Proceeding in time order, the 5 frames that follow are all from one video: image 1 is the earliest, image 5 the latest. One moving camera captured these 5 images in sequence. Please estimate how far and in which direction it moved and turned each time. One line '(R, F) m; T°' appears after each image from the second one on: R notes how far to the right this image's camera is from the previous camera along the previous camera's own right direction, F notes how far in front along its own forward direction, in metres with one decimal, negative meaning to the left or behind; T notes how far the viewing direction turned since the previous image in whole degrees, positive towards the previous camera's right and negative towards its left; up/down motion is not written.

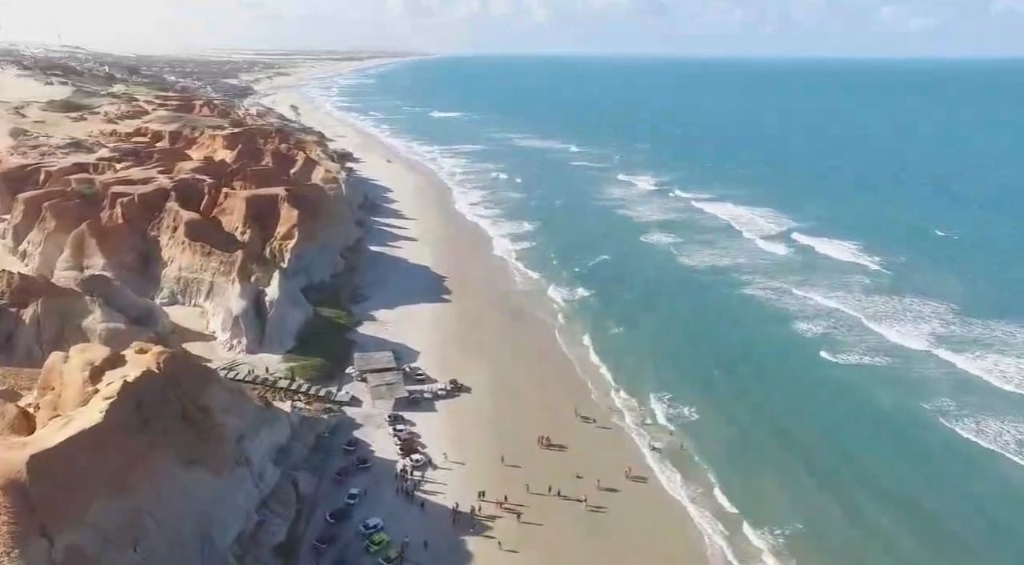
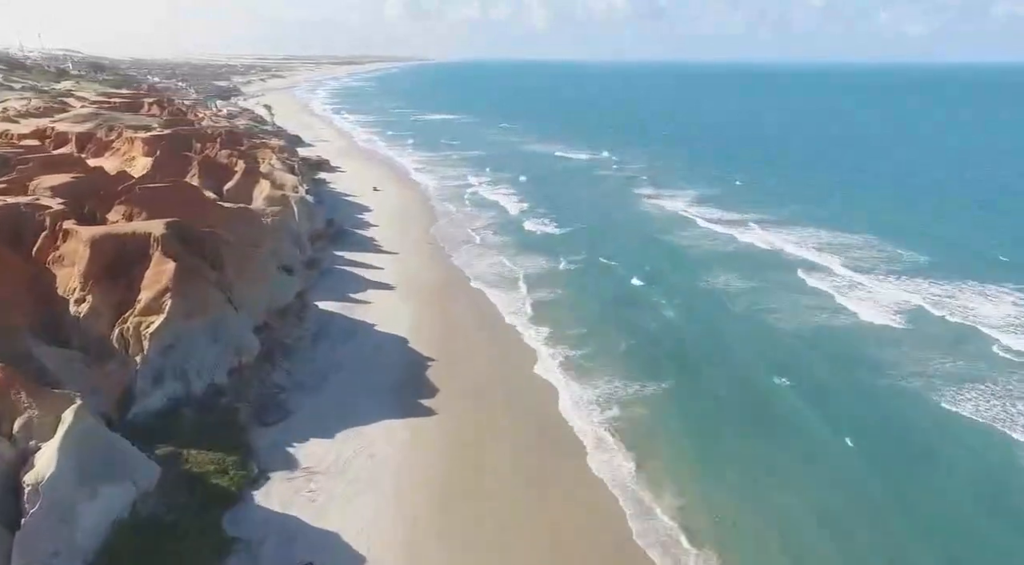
(-0.7, +18.0) m; 0°
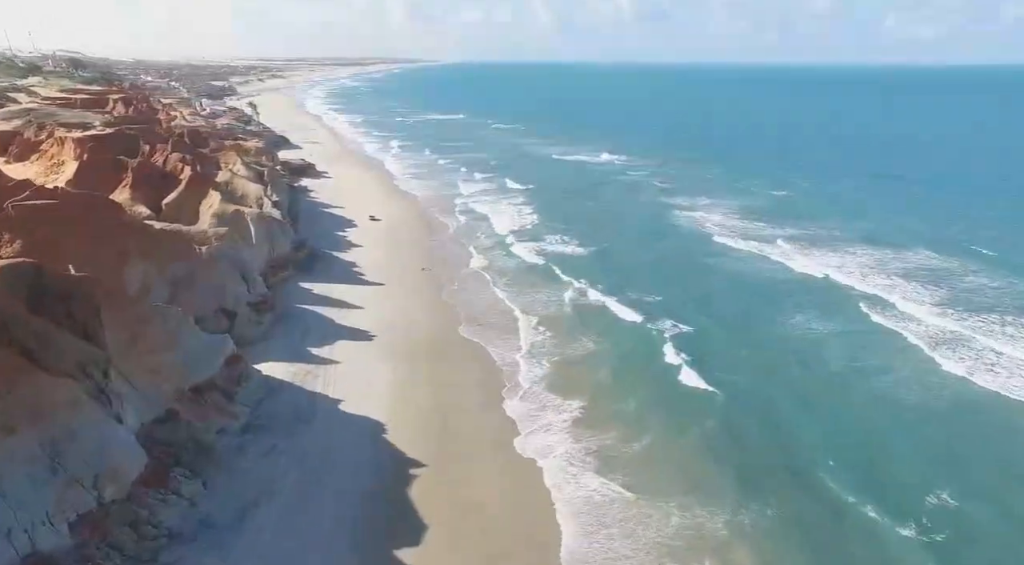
(-0.6, +10.2) m; 0°
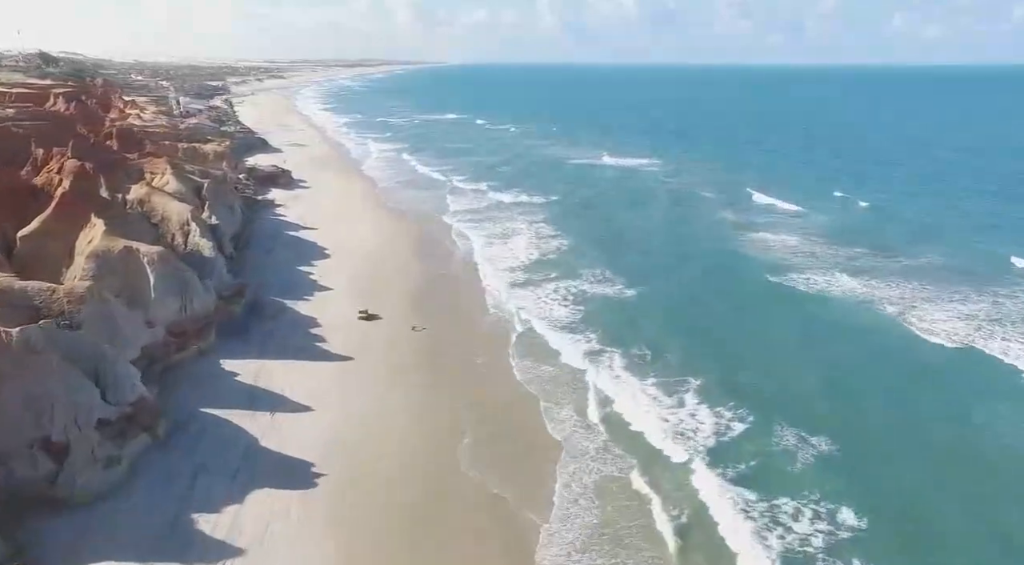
(-0.9, +13.1) m; 0°
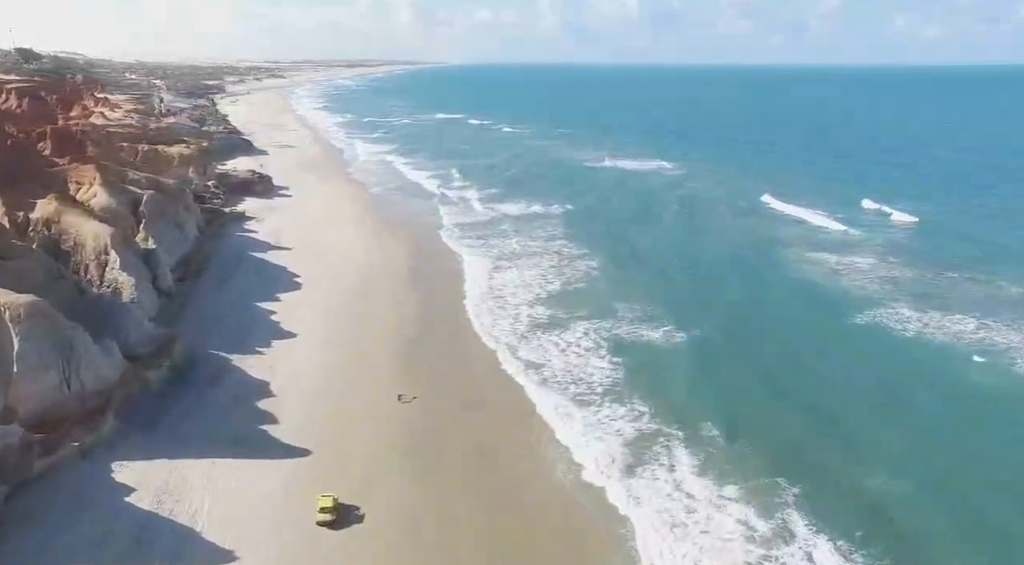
(-0.5, +7.9) m; 0°
